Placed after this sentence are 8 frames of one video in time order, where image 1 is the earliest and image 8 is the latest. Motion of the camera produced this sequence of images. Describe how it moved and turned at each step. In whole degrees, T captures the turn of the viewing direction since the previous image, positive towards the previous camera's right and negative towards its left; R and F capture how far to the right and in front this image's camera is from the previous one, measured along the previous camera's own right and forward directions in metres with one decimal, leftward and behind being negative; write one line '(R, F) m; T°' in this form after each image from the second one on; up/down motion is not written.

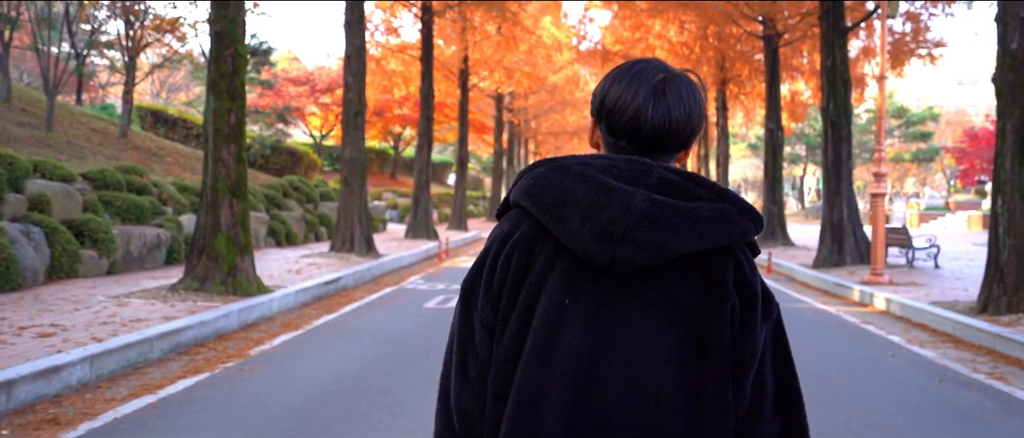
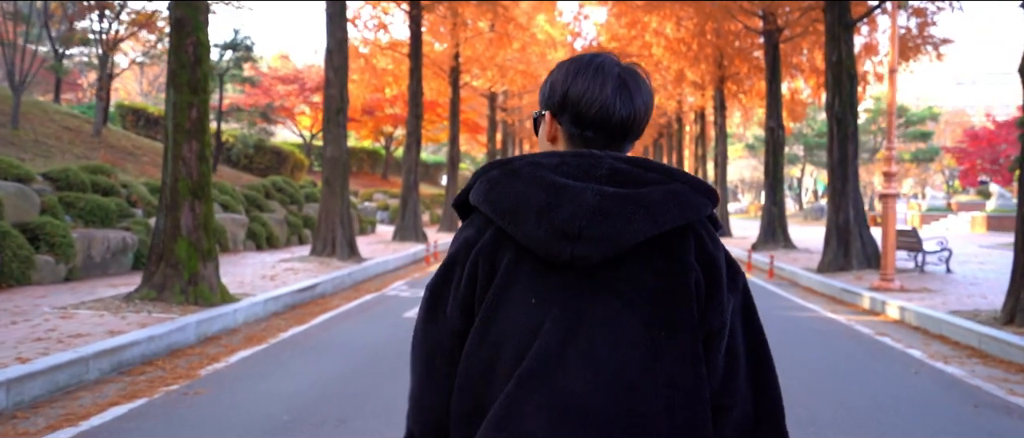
(+0.1, +0.9) m; 0°
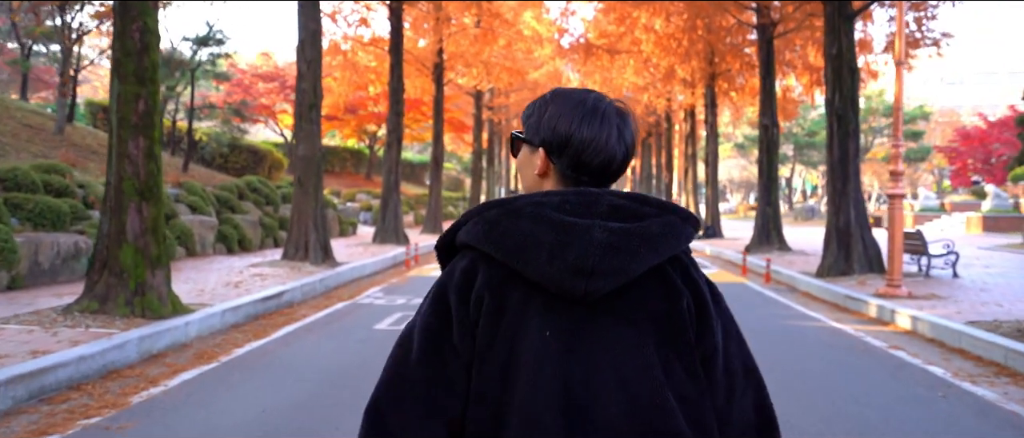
(+0.1, +1.0) m; +1°
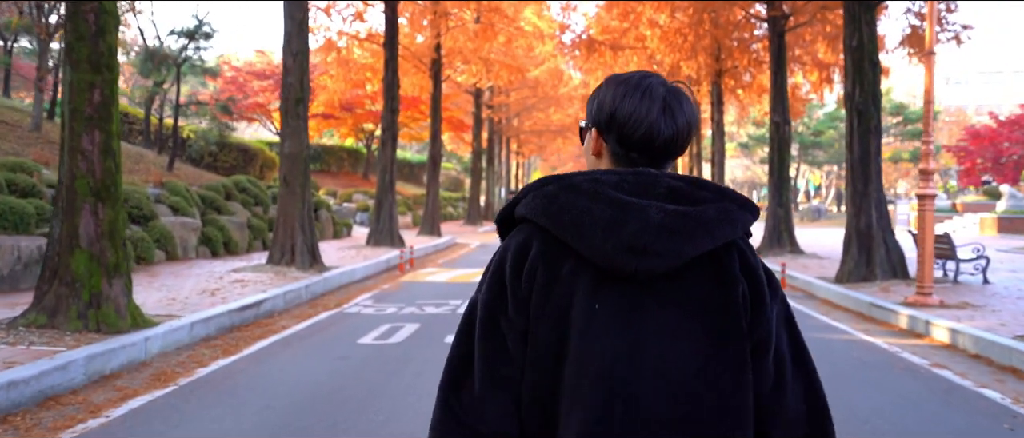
(0.0, +1.0) m; 0°
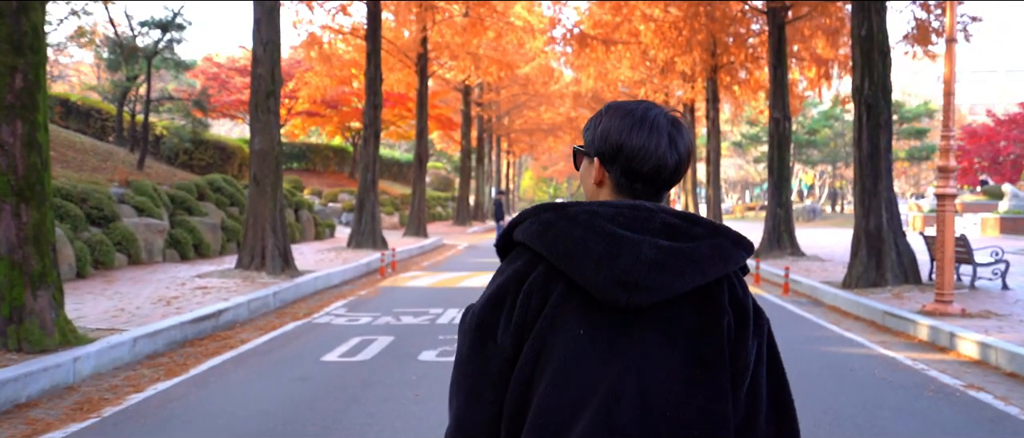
(+0.1, +1.1) m; +1°
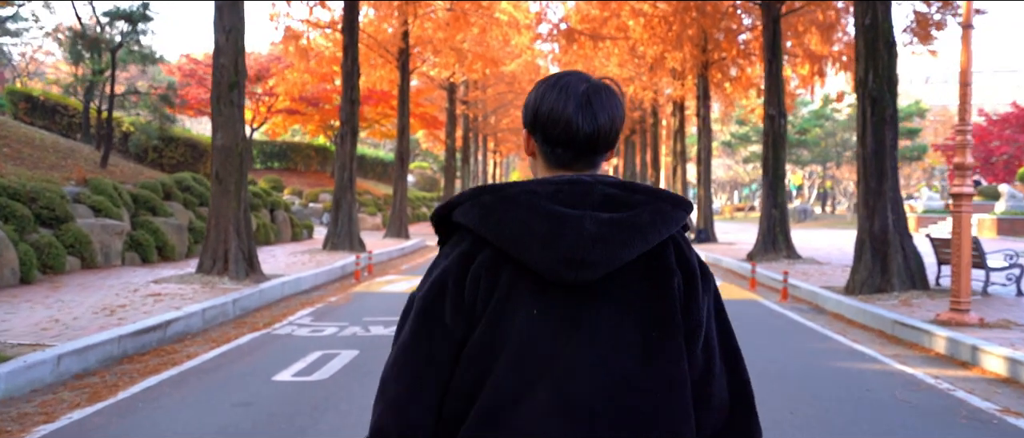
(+0.1, +1.0) m; +1°
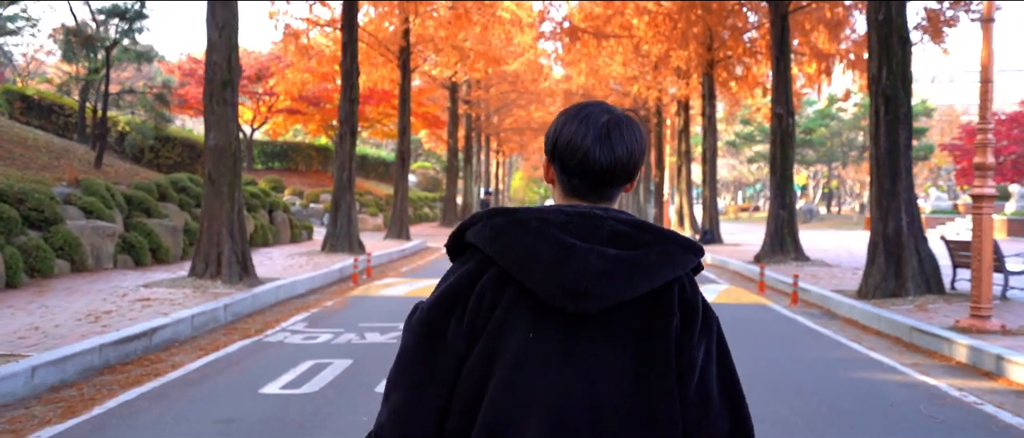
(0.0, +0.4) m; 0°
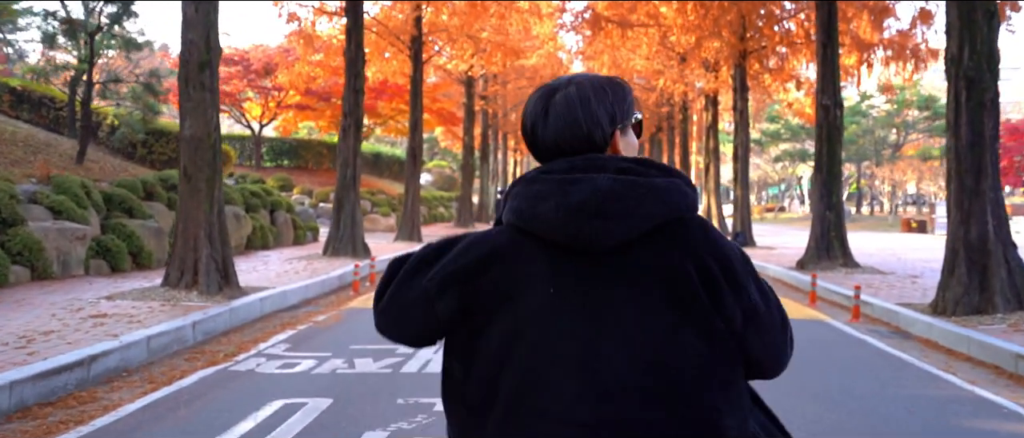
(0.0, +1.8) m; -1°
